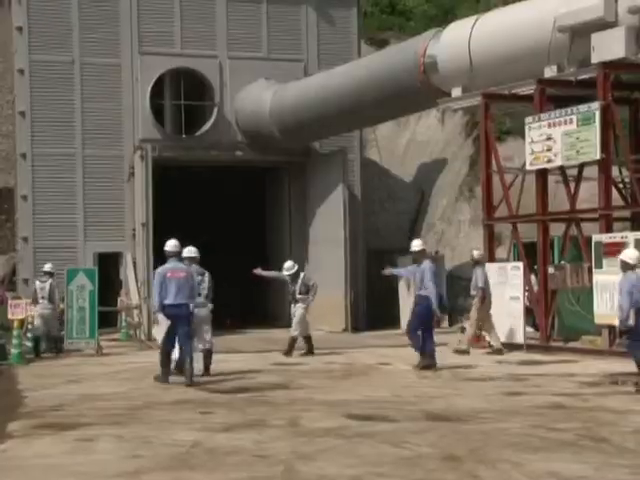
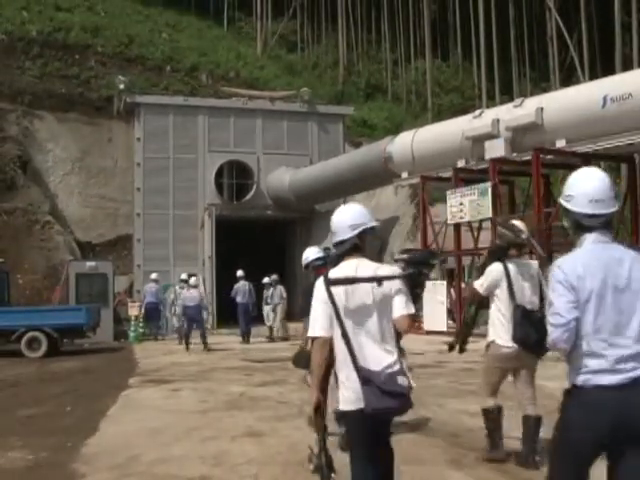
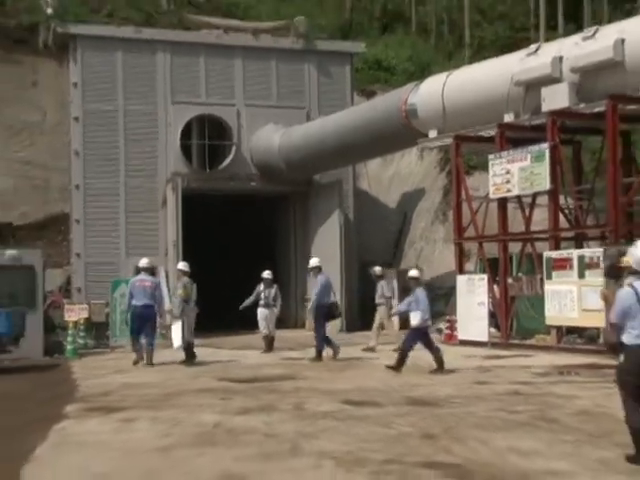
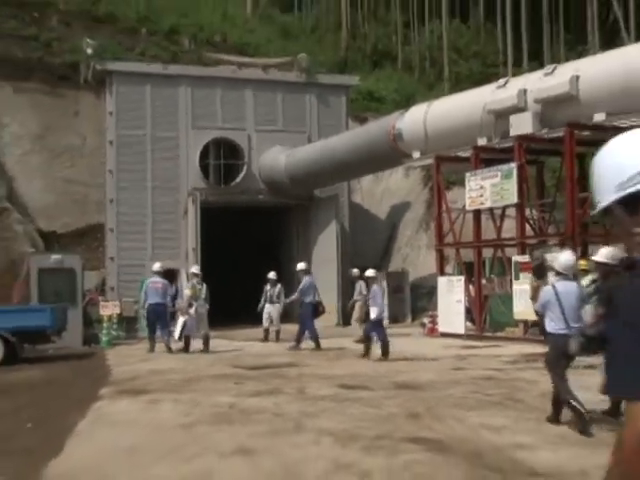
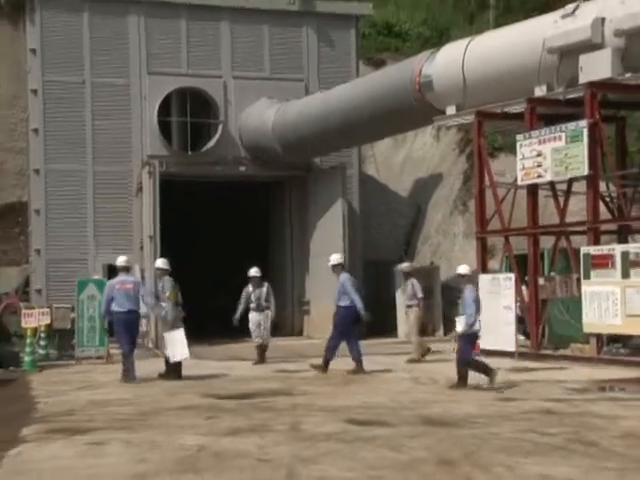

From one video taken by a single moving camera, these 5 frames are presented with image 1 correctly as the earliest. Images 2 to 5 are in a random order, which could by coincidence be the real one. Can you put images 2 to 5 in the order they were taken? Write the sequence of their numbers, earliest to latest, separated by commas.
5, 3, 4, 2
